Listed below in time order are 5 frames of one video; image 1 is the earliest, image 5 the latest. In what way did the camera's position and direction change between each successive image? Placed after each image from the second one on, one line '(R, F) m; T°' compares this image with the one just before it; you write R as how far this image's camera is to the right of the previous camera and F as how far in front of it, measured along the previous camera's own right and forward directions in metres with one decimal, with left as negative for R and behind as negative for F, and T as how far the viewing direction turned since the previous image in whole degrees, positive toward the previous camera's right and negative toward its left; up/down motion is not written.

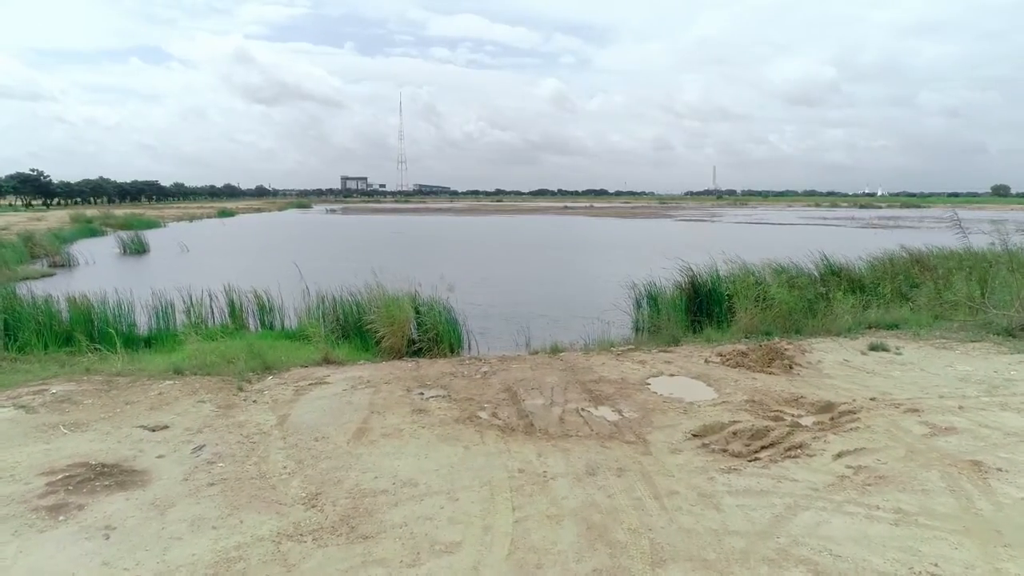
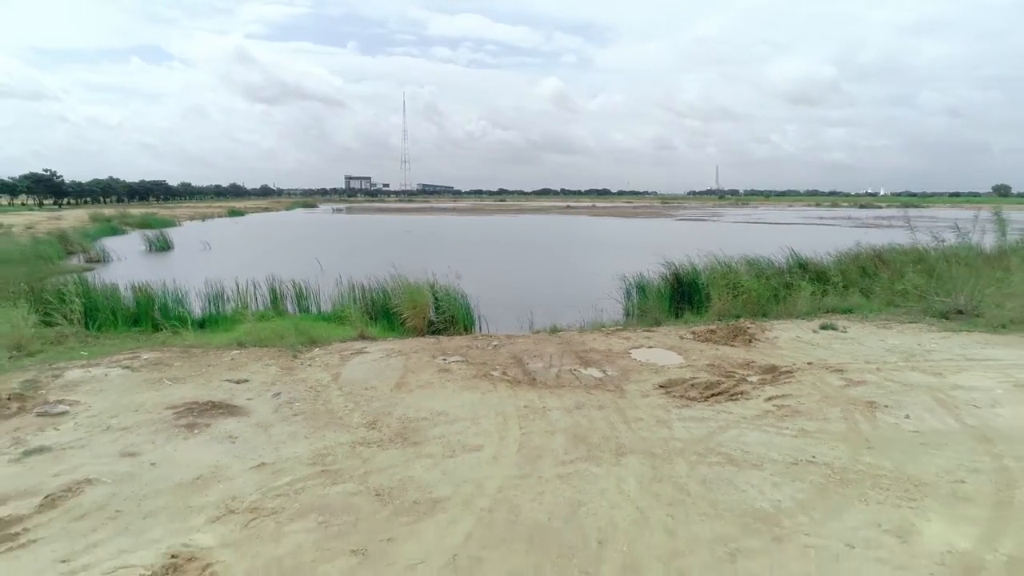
(0.0, -1.8) m; 0°
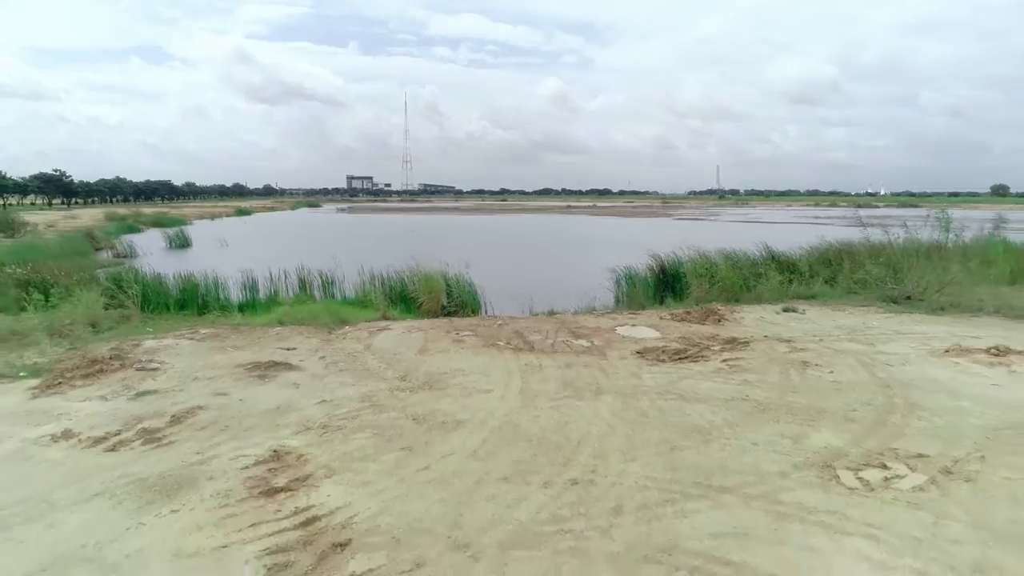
(0.0, -1.8) m; 0°
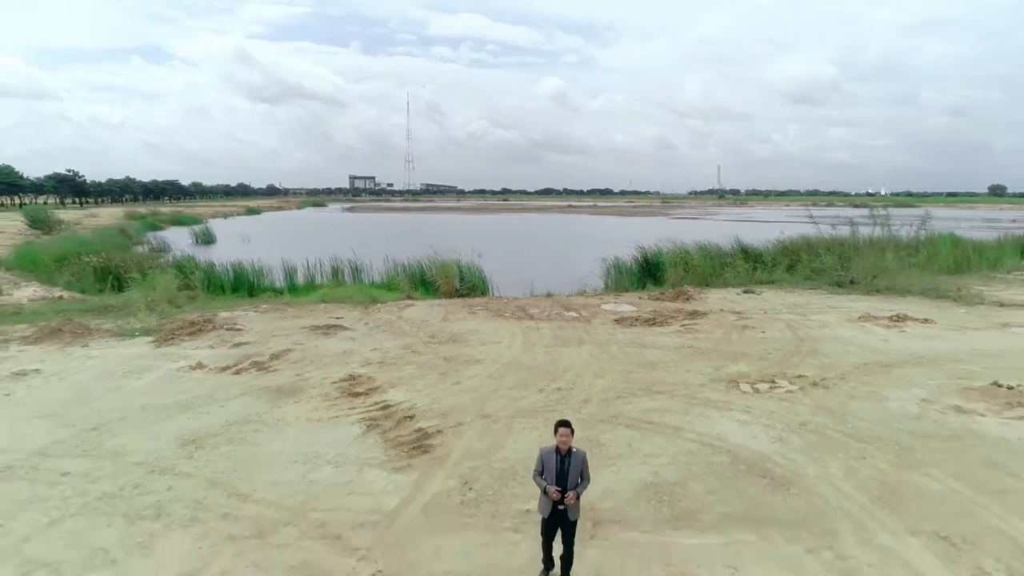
(0.0, -2.6) m; 0°
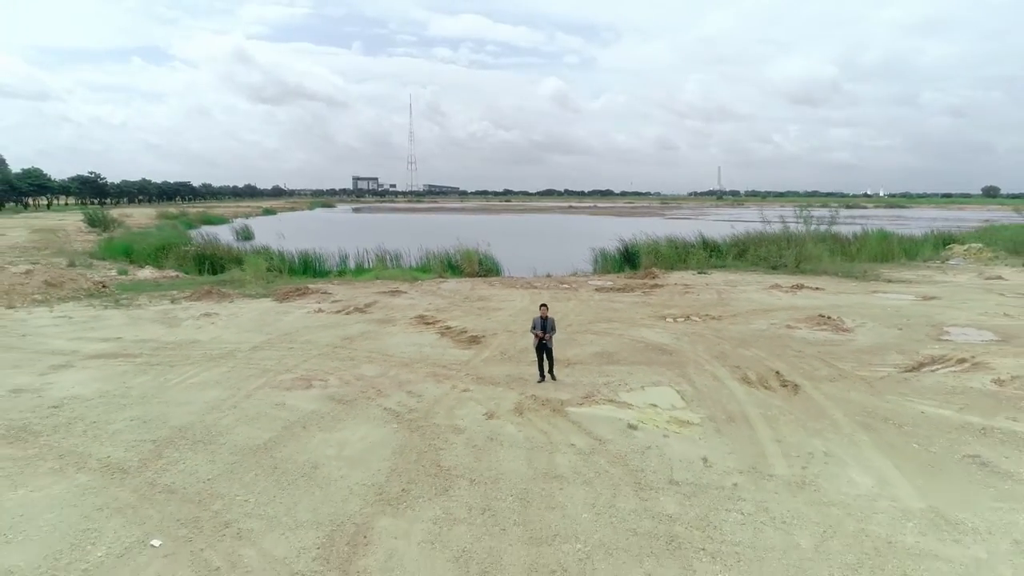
(-0.2, -4.8) m; 0°
